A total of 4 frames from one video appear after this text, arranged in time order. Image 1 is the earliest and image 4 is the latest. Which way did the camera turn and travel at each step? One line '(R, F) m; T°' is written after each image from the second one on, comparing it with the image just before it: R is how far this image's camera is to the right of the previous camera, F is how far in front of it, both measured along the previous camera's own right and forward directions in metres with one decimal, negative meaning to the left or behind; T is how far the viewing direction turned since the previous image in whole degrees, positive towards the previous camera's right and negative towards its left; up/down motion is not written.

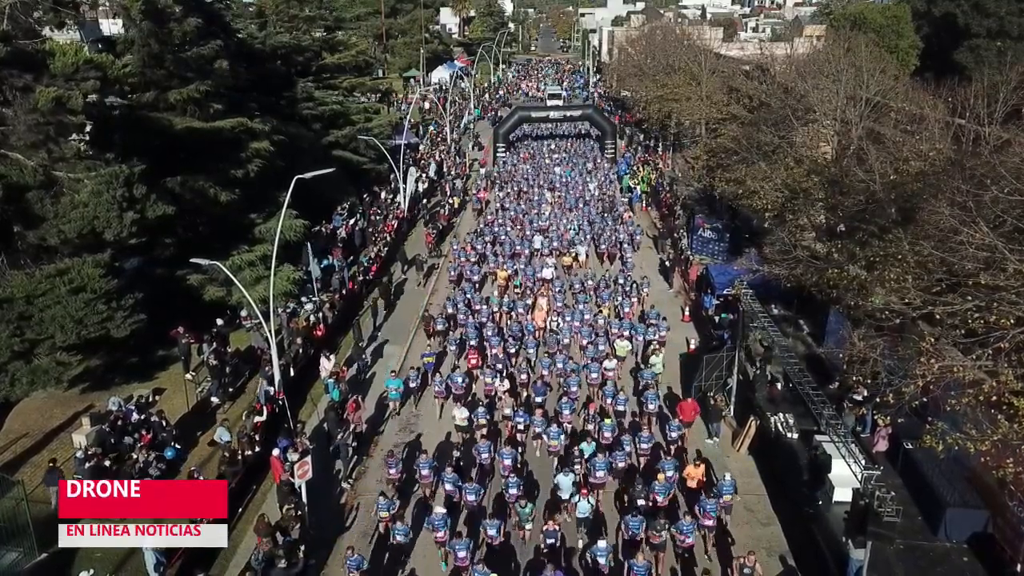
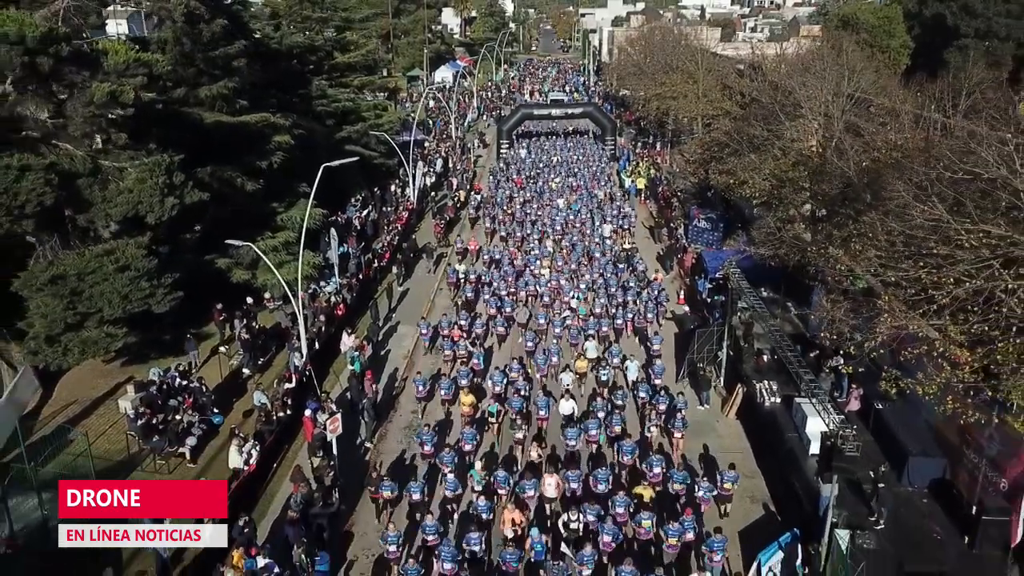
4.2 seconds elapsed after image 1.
(-0.2, -1.7) m; 0°
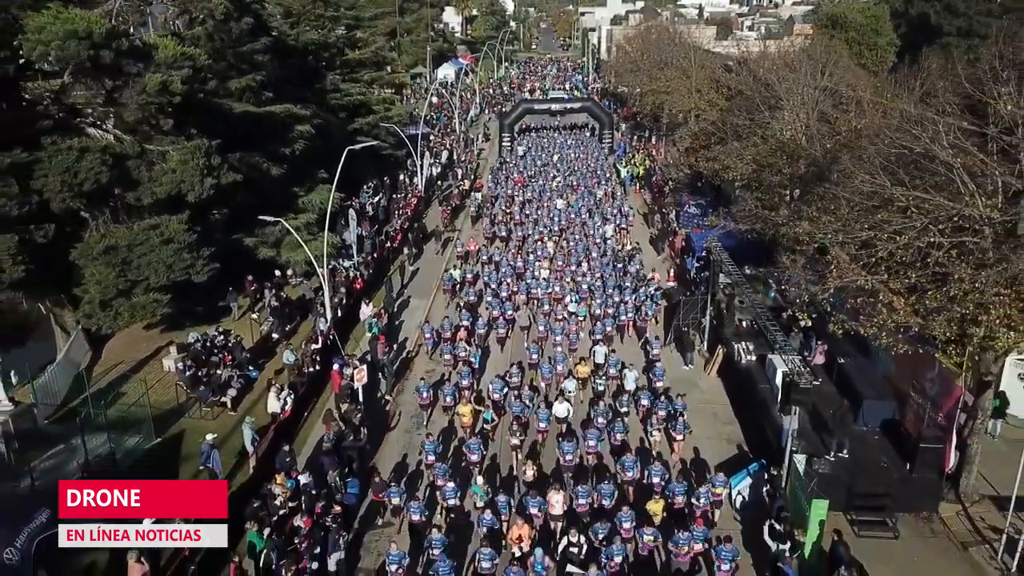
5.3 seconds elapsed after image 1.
(-0.1, -2.2) m; 0°
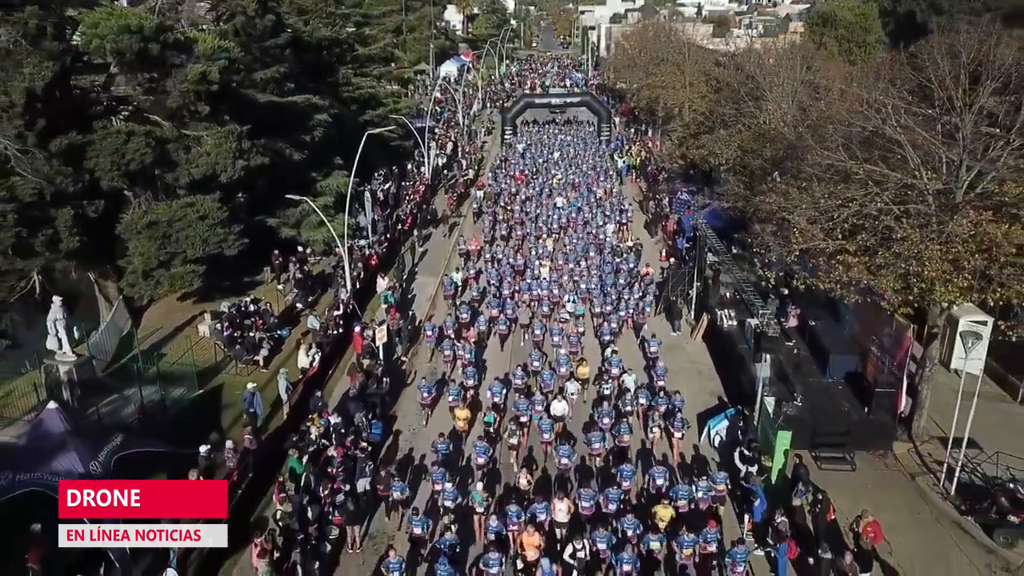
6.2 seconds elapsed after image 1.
(-0.1, -2.2) m; 0°
